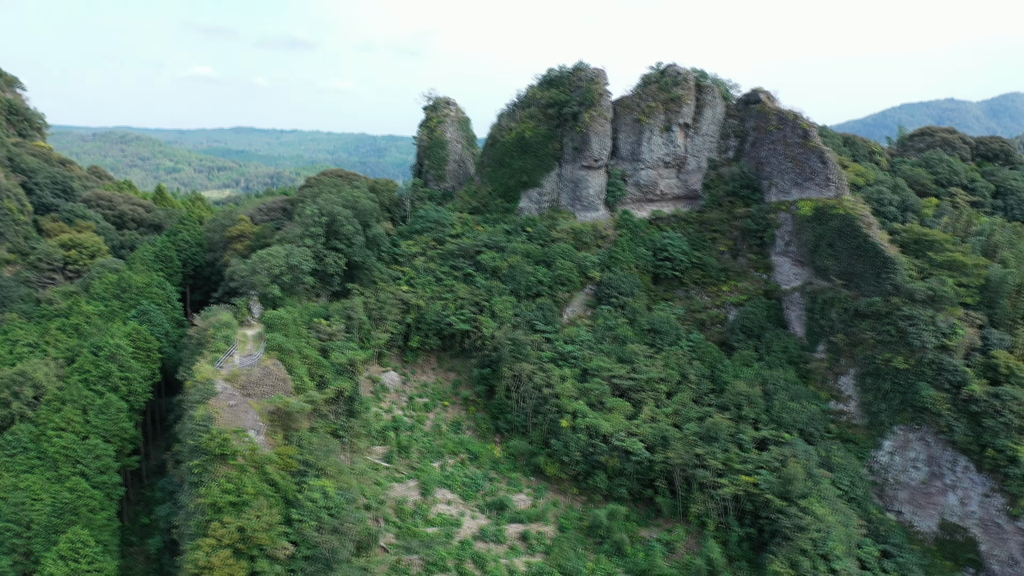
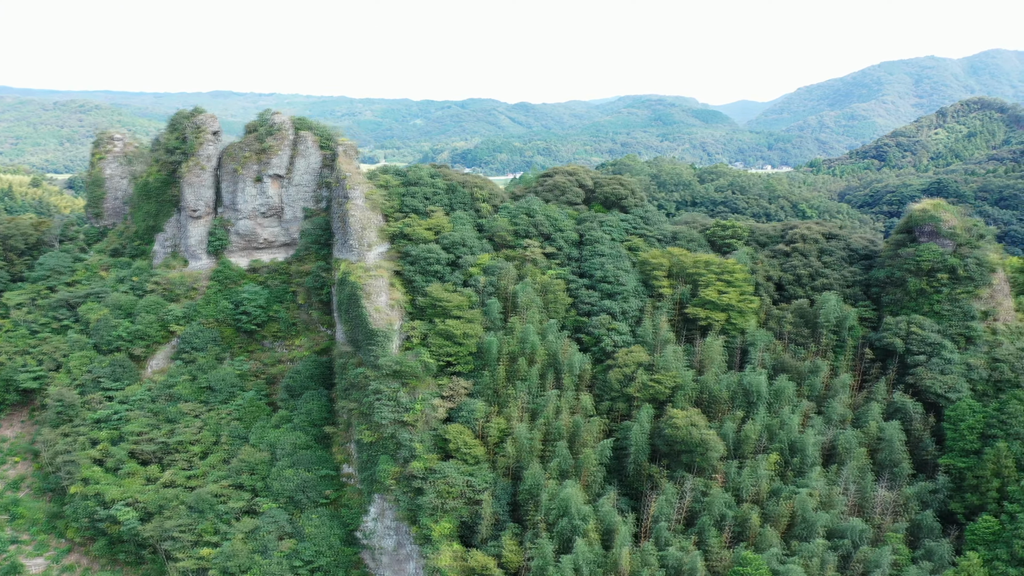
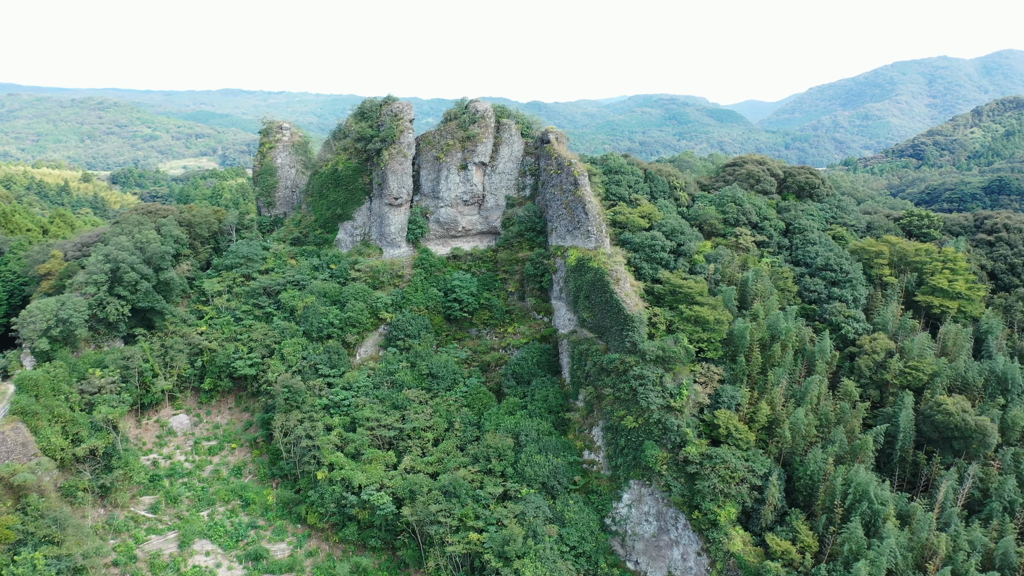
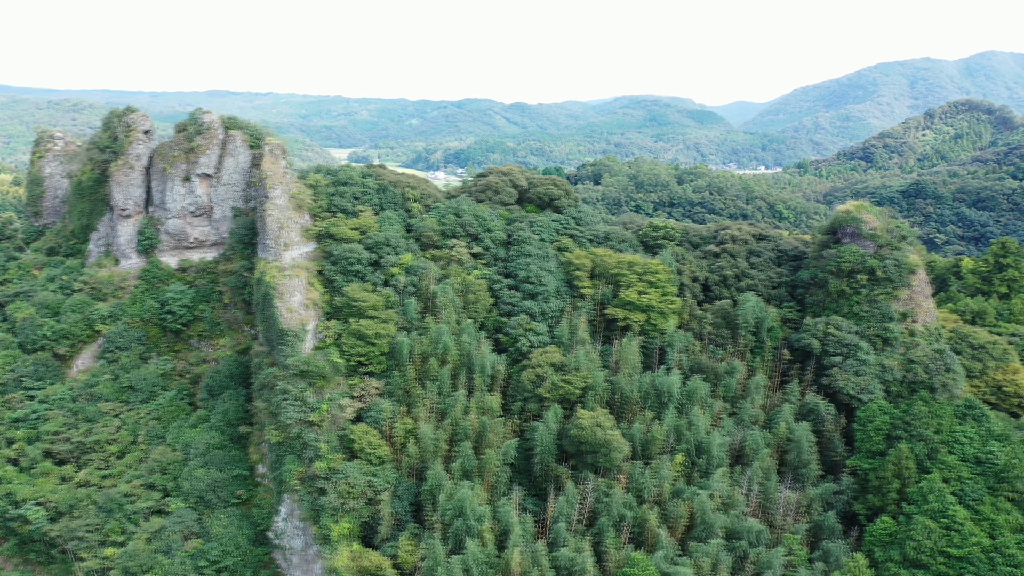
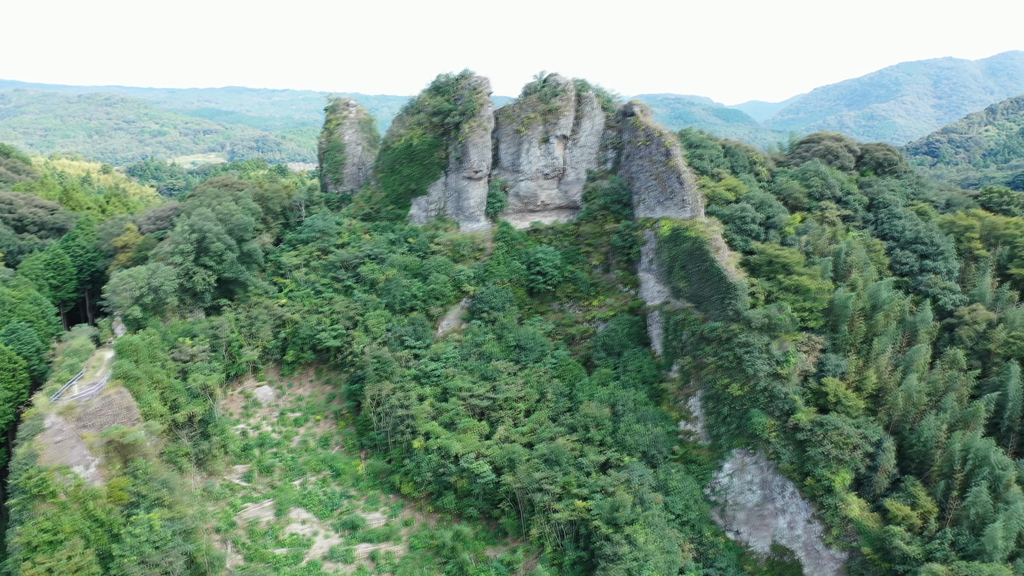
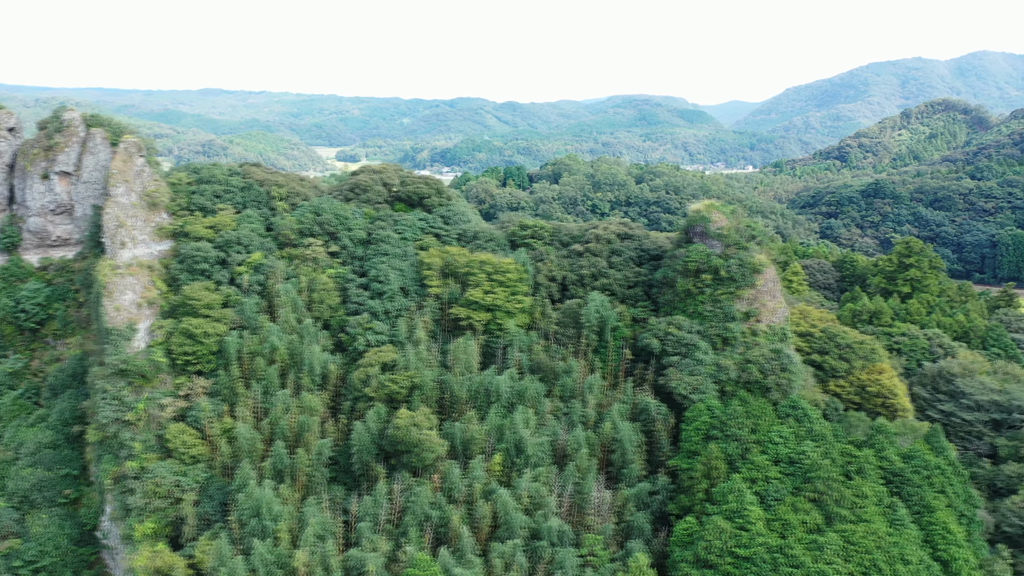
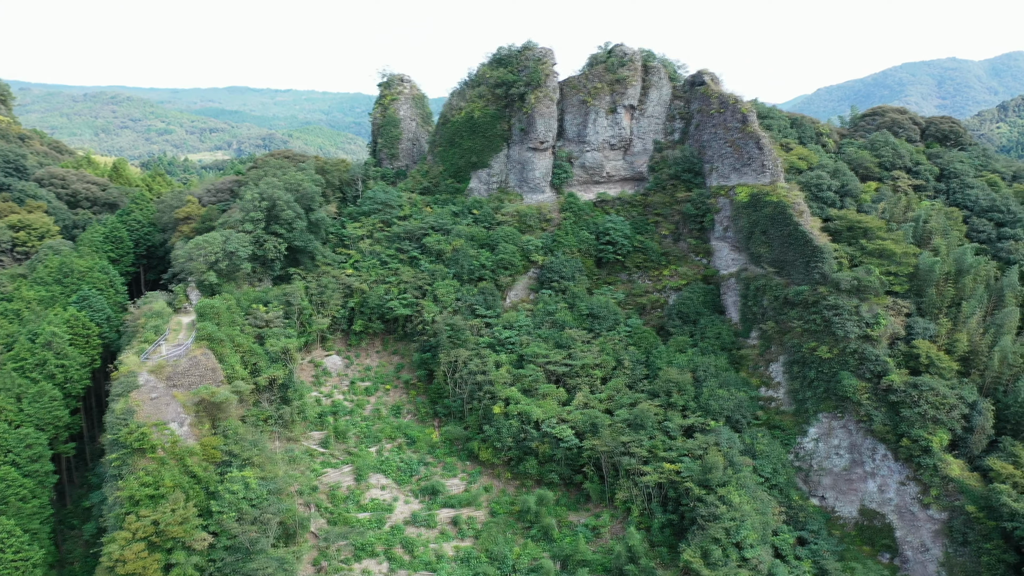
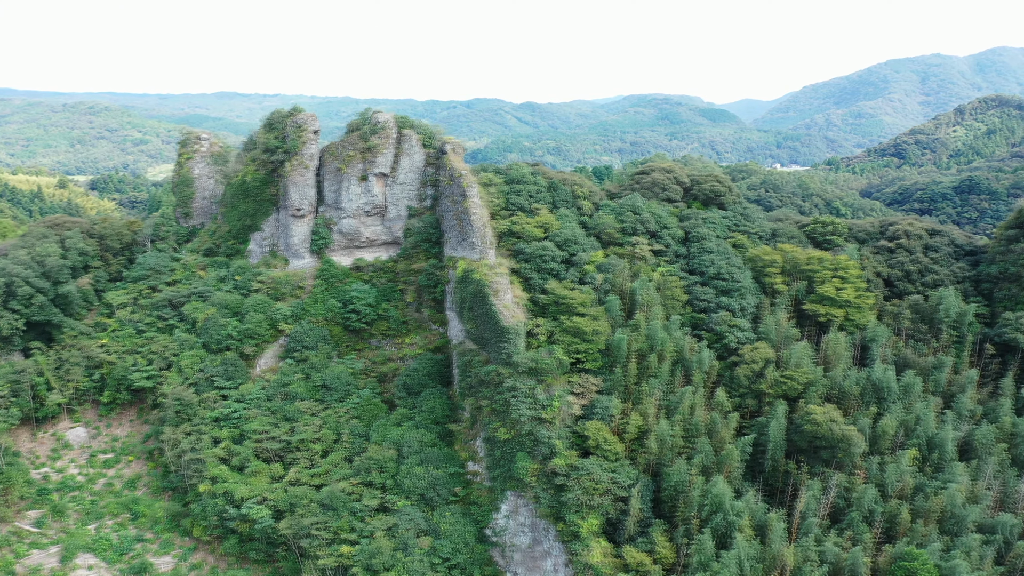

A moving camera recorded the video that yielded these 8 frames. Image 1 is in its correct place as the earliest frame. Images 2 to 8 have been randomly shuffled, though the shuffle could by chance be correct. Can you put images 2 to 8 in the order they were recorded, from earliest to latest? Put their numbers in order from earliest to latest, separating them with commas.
7, 5, 3, 8, 2, 4, 6
